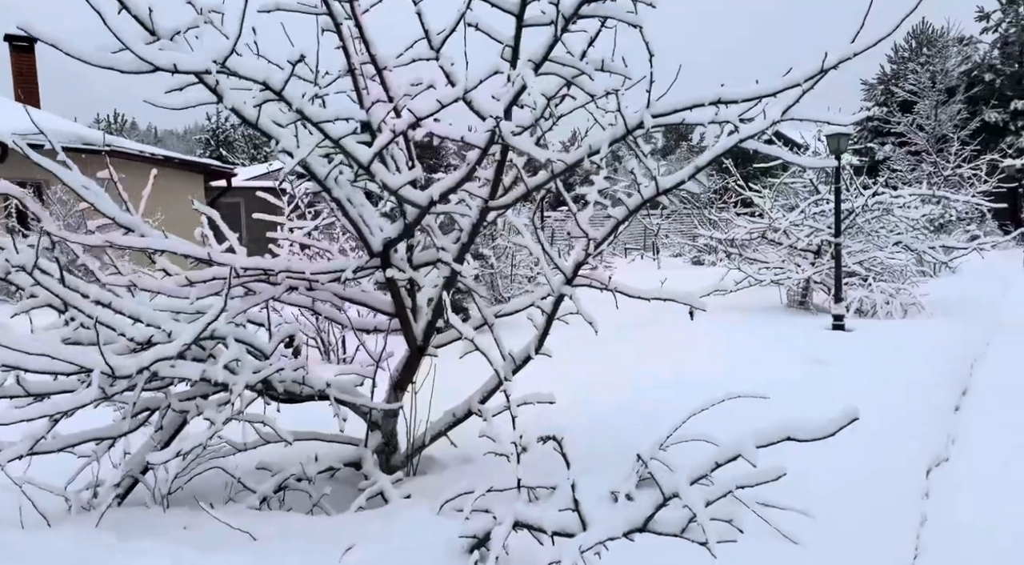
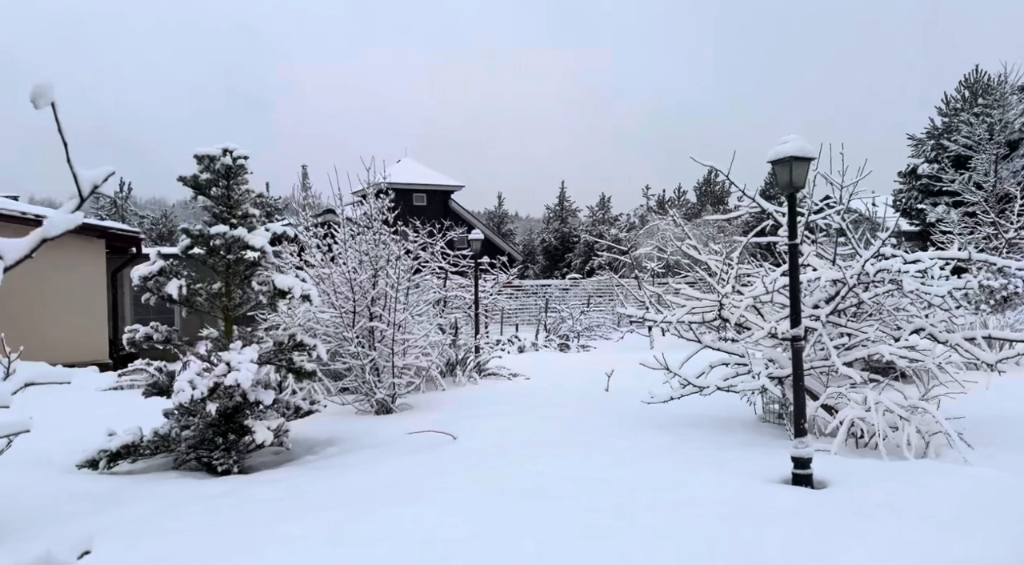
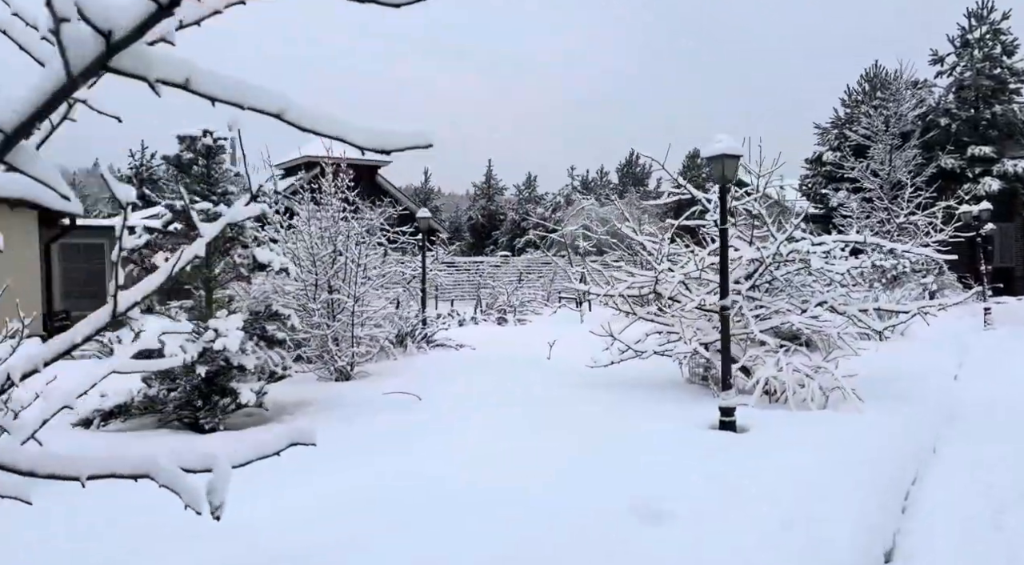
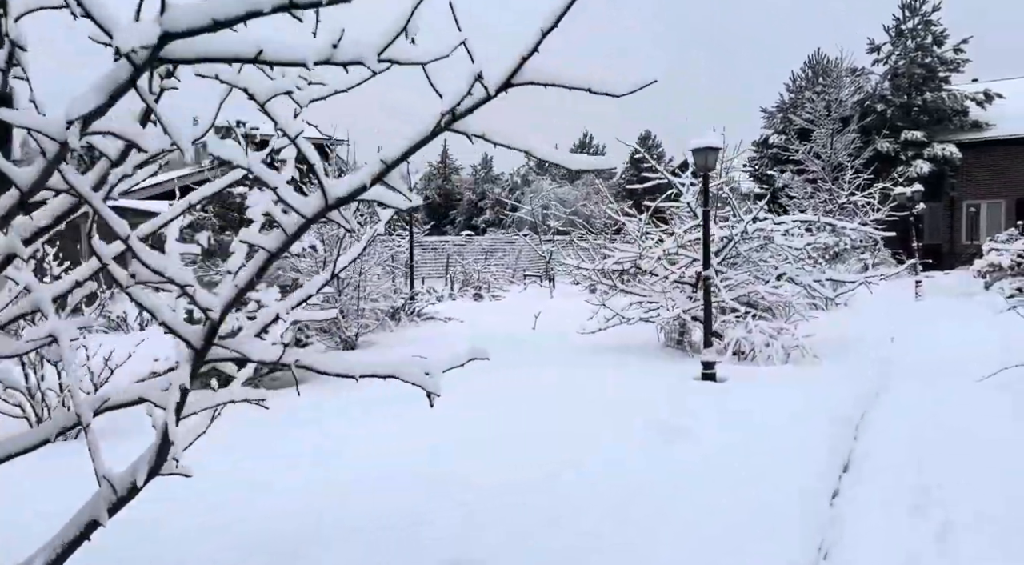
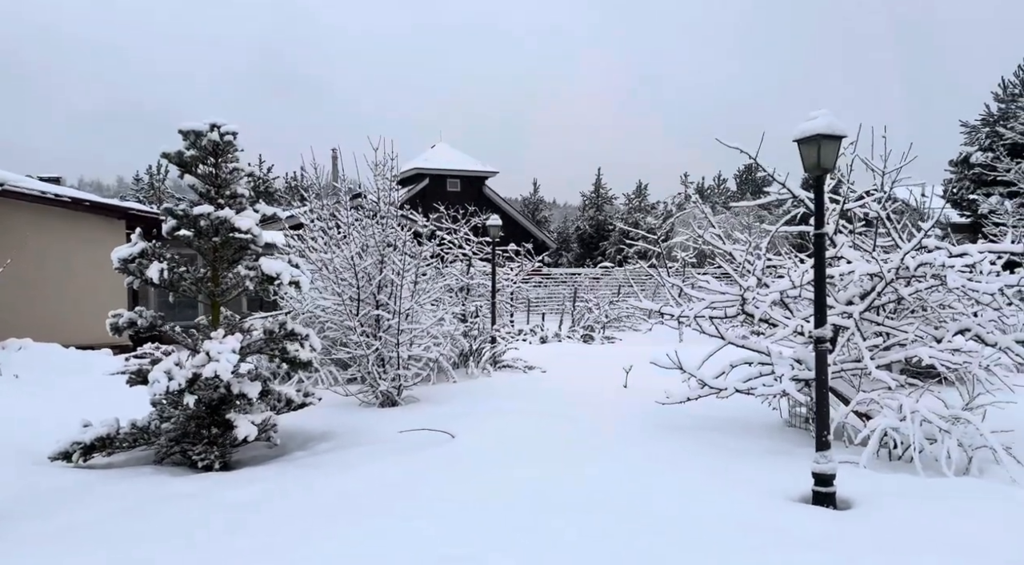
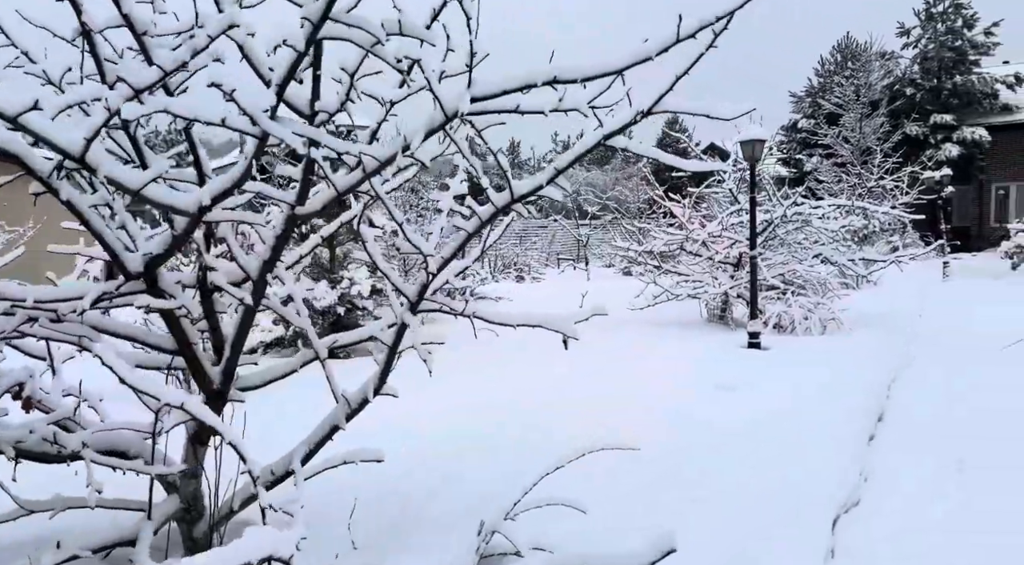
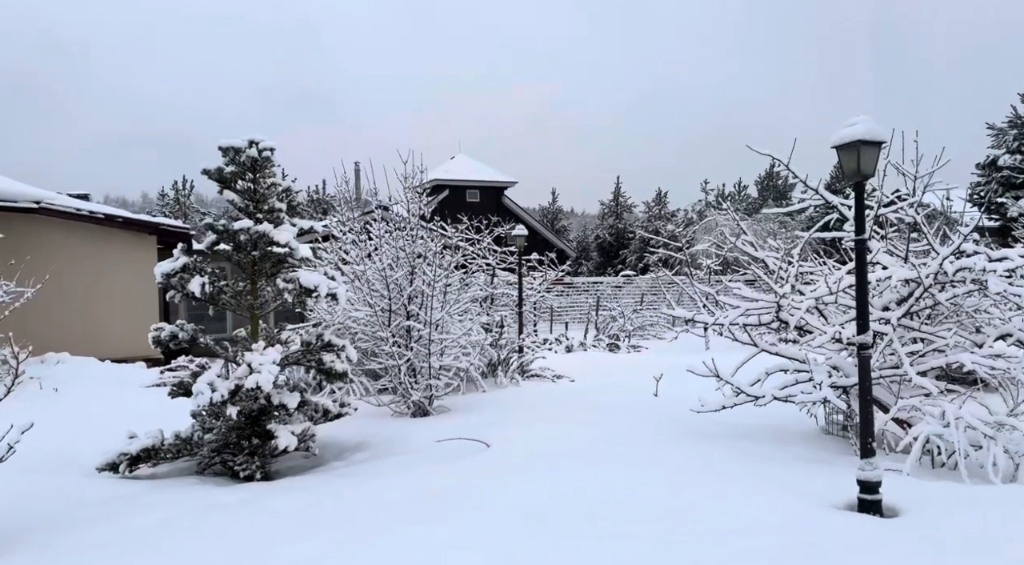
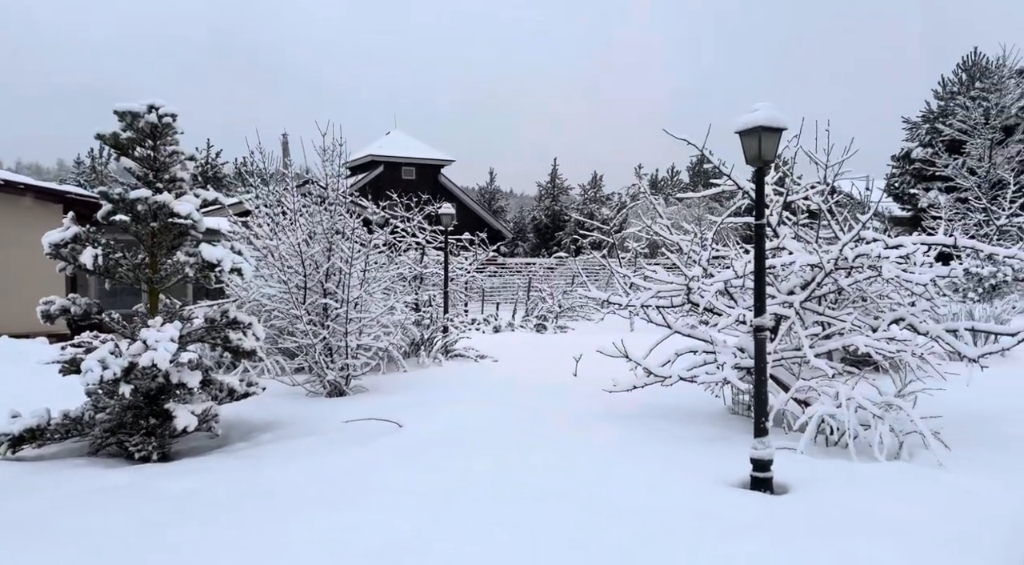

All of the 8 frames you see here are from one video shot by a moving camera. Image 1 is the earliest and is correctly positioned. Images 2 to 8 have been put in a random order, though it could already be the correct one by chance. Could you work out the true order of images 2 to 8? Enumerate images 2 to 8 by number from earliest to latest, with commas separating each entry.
6, 4, 3, 2, 7, 5, 8
